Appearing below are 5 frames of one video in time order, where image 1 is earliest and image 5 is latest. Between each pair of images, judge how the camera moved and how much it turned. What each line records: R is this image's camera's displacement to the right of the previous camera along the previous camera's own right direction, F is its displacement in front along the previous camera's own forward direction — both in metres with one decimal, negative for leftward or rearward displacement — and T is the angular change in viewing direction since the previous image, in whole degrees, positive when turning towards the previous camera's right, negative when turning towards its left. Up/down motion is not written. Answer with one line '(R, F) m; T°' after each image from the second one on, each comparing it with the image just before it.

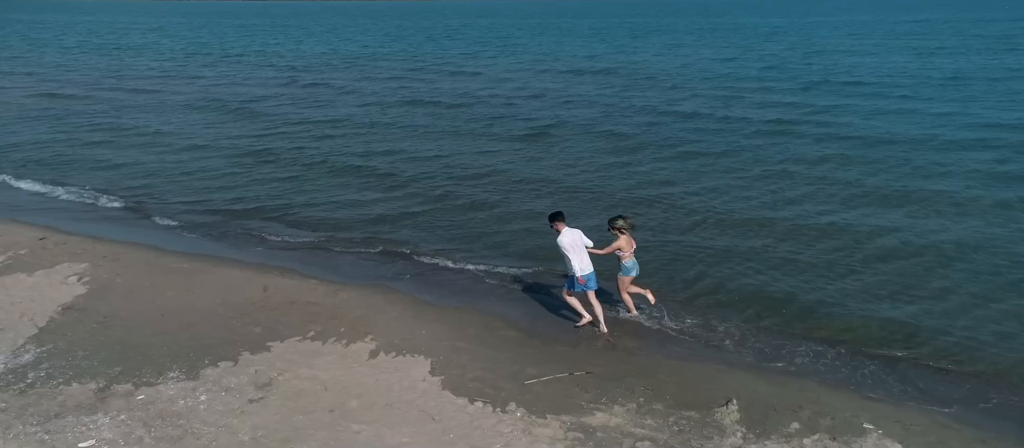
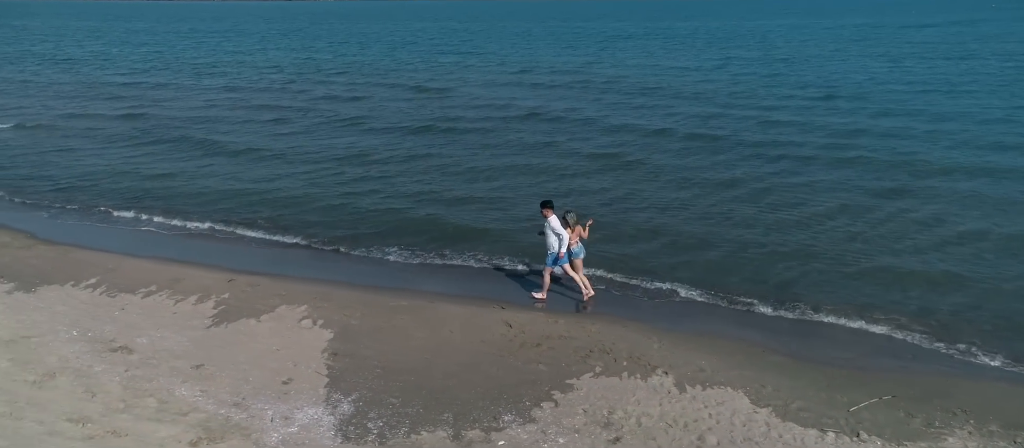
(-3.8, -0.3) m; +4°
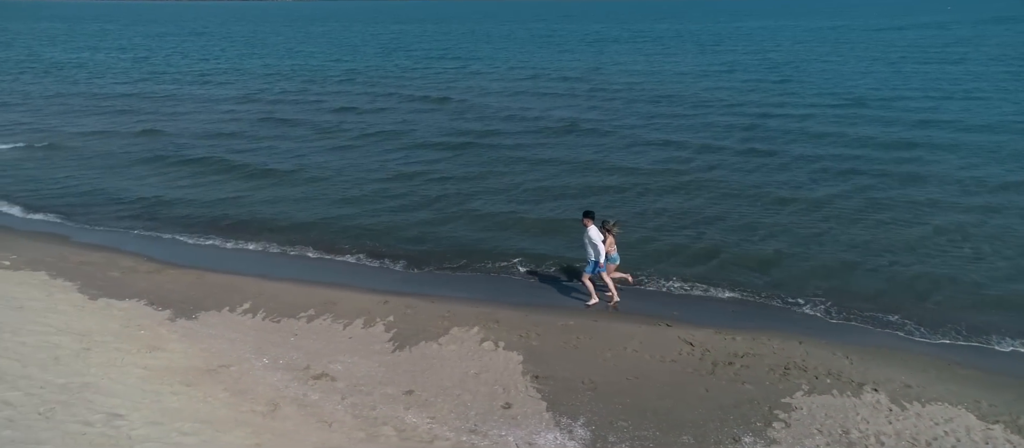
(-2.8, -0.1) m; +1°
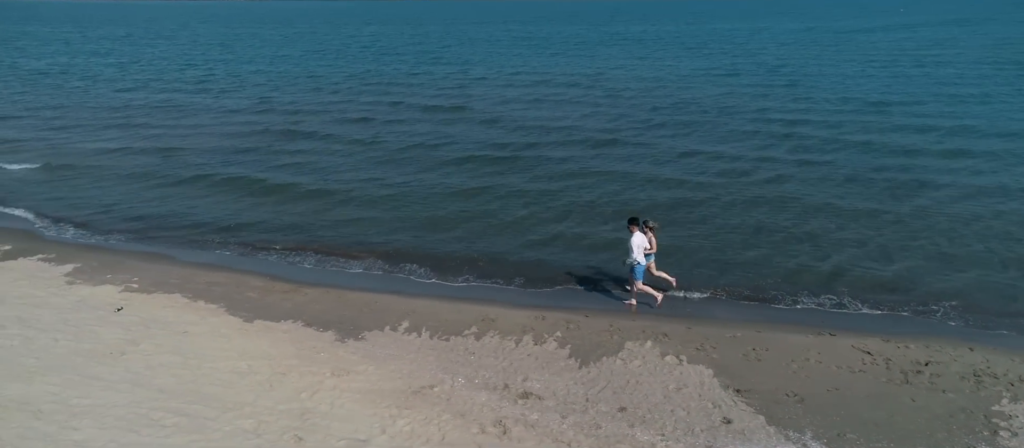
(-2.9, 0.0) m; +2°
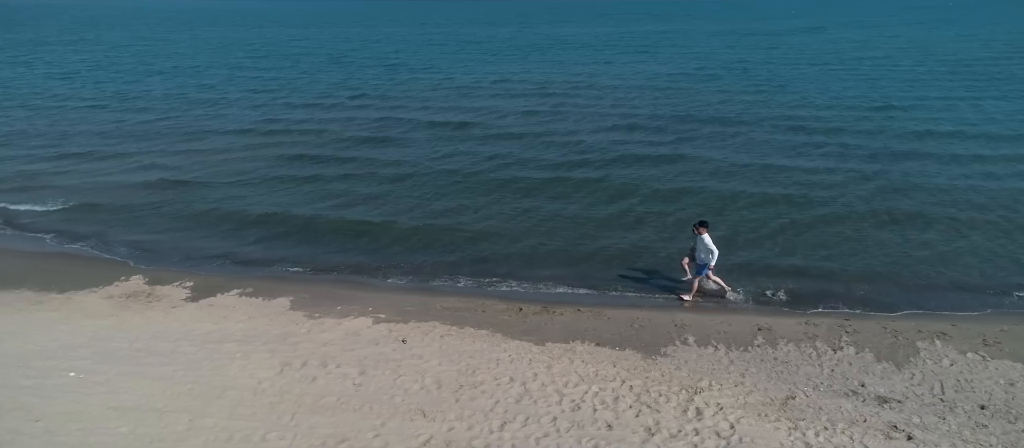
(-5.6, 0.0) m; +5°
